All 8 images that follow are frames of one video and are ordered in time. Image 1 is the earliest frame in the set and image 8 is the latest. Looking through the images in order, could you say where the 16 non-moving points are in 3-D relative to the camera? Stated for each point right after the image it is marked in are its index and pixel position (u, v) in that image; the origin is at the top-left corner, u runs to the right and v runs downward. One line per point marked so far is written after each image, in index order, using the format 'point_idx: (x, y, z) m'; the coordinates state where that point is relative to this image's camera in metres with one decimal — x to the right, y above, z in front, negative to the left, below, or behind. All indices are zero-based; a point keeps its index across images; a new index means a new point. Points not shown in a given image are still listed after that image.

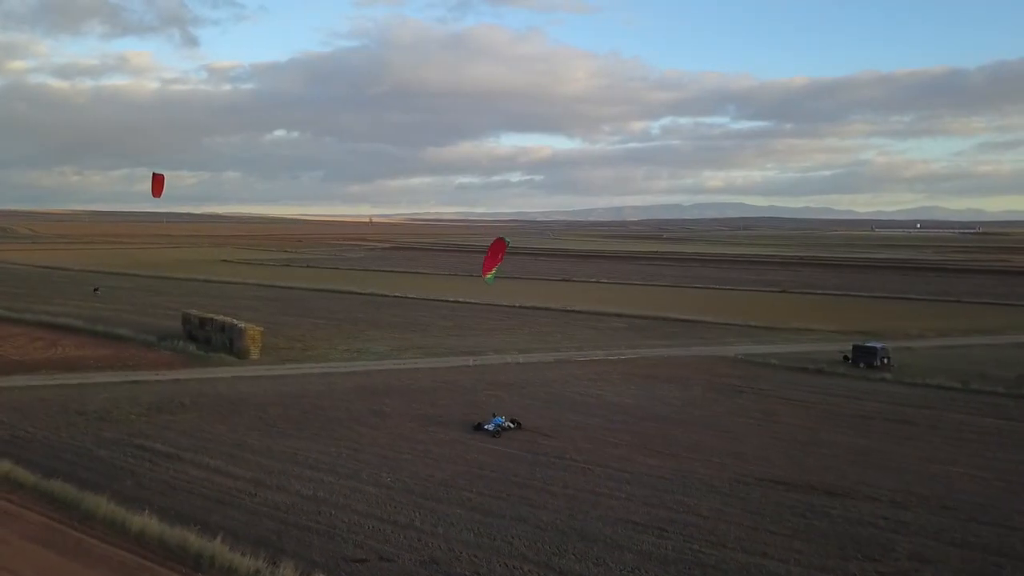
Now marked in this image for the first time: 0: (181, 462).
0: (-6.2, -3.3, +15.2) m
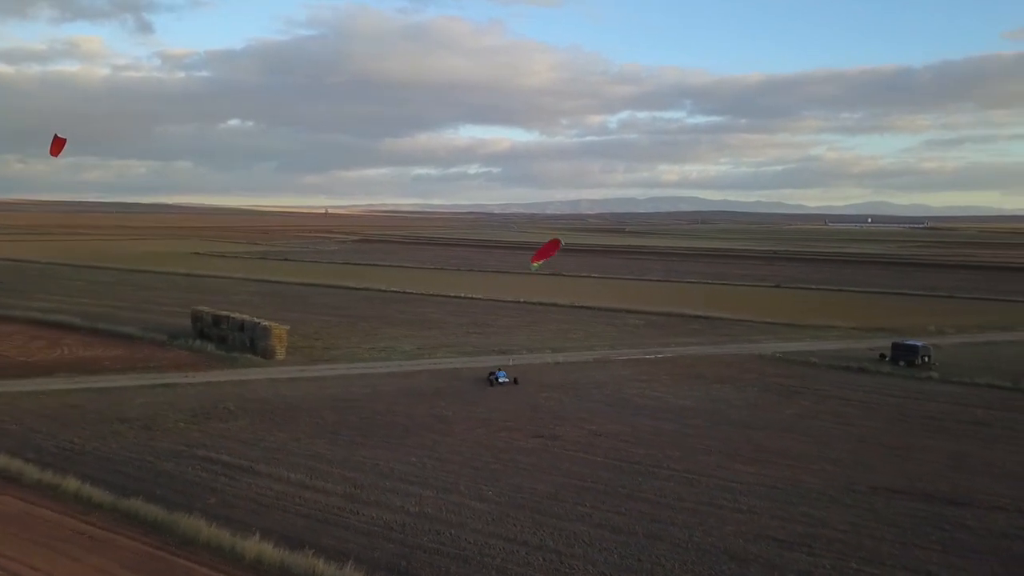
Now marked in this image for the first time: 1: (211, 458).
0: (-4.4, -3.3, +14.1) m
1: (-5.7, -3.2, +15.1) m
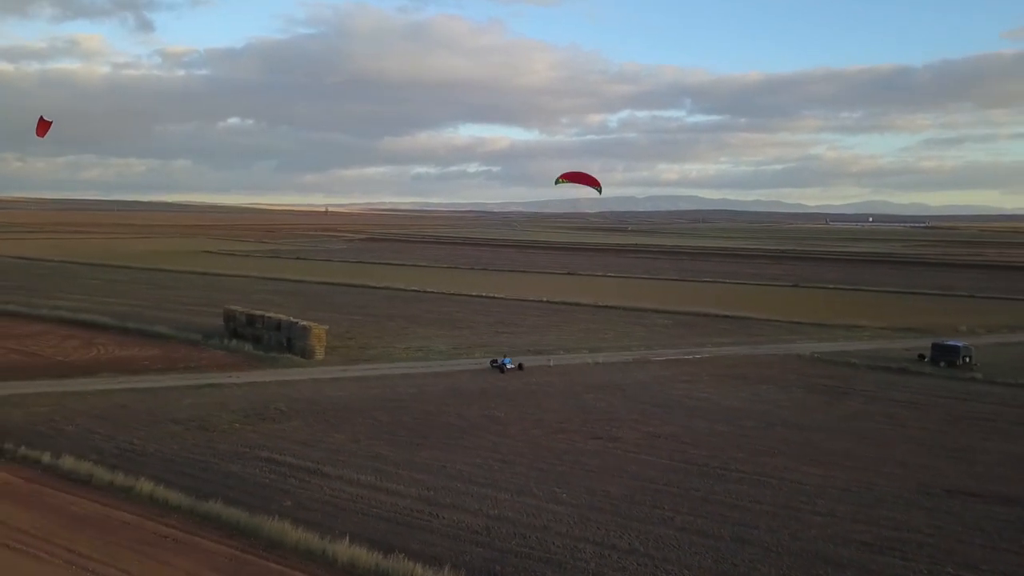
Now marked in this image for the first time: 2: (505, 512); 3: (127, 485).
0: (-3.2, -3.3, +14.0) m
1: (-4.4, -3.2, +15.0) m
2: (-0.1, -3.5, +12.5) m
3: (-6.3, -3.2, +13.1) m
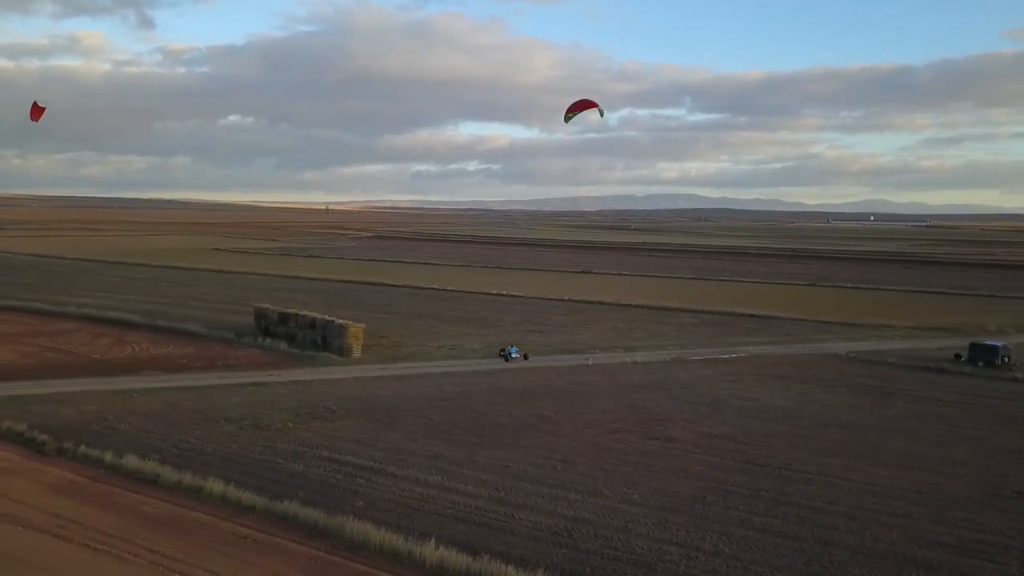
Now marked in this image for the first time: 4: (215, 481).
0: (-2.0, -3.3, +13.9) m
1: (-3.2, -3.2, +14.9) m
2: (+1.1, -3.5, +12.4) m
3: (-5.1, -3.2, +13.0) m
4: (-4.9, -3.2, +13.2) m
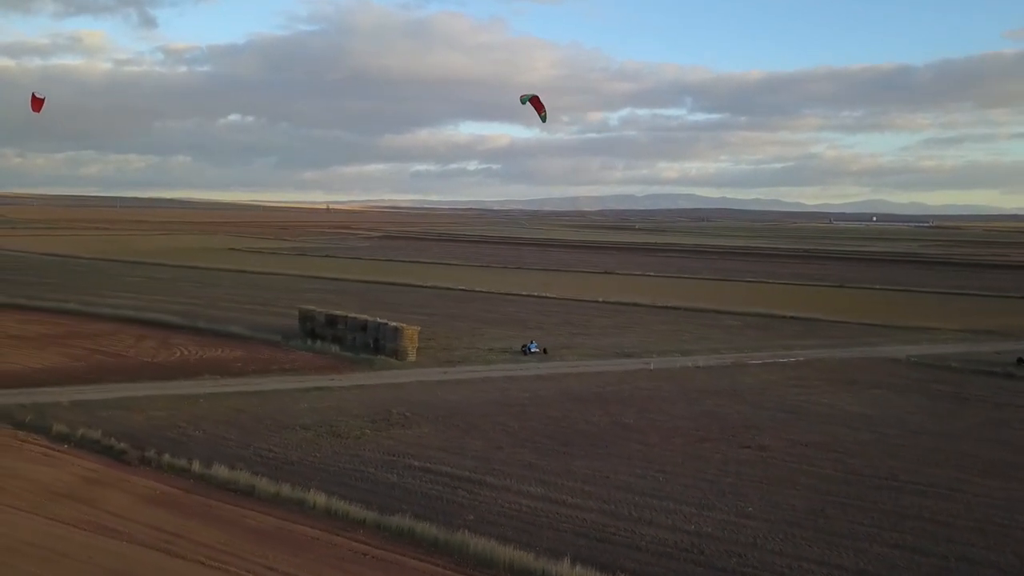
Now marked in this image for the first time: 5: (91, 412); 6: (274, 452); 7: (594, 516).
0: (-0.3, -3.4, +13.4) m
1: (-1.5, -3.3, +14.4) m
2: (+2.8, -3.6, +12.0) m
3: (-3.4, -3.3, +12.6) m
4: (-3.1, -3.2, +12.7) m
5: (-9.2, -2.7, +17.6) m
6: (-4.5, -3.1, +15.3) m
7: (+1.3, -3.5, +12.4) m
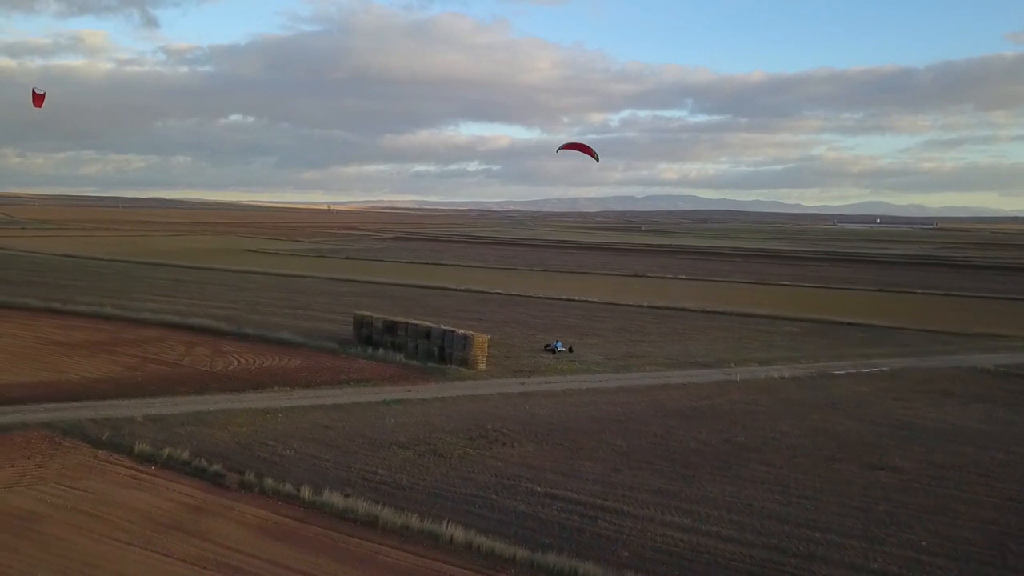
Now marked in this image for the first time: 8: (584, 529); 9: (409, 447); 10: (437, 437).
0: (+1.9, -3.5, +12.3) m
1: (+0.7, -3.4, +13.3) m
2: (+5.0, -3.7, +10.8) m
3: (-1.2, -3.4, +11.4) m
4: (-0.9, -3.4, +11.6) m
5: (-7.0, -2.9, +16.5) m
6: (-2.3, -3.3, +14.1) m
7: (+3.4, -3.7, +11.2) m
8: (+1.0, -3.5, +11.8) m
9: (-2.1, -3.1, +15.8) m
10: (-1.6, -3.1, +16.4) m
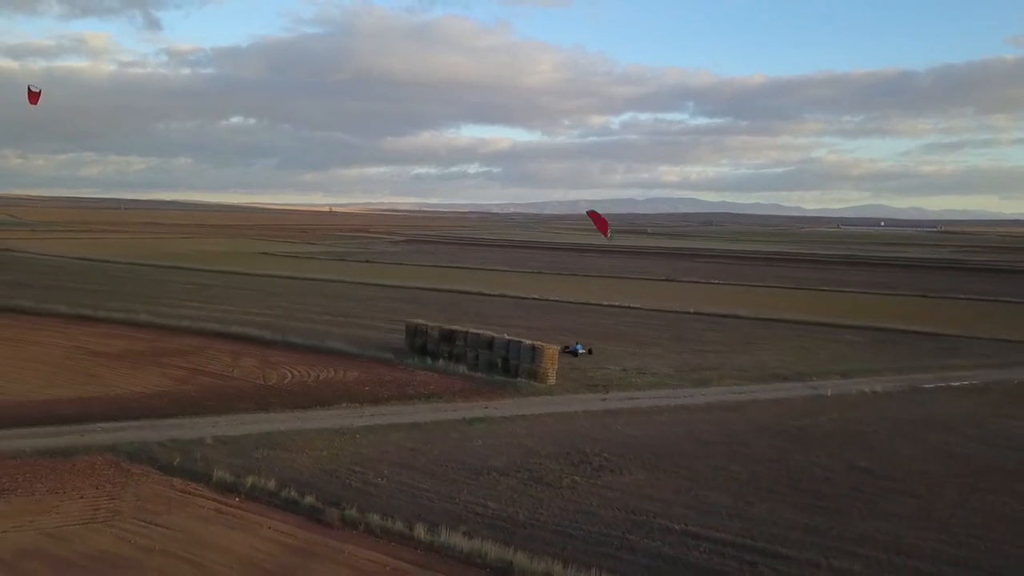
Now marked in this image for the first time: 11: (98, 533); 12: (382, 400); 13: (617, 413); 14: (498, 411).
0: (+3.9, -3.7, +10.9) m
1: (+2.7, -3.6, +11.9) m
2: (+7.0, -4.0, +9.4) m
3: (+0.8, -3.6, +10.0) m
4: (+1.1, -3.6, +10.1) m
5: (-5.1, -3.1, +15.1) m
6: (-0.4, -3.5, +12.7) m
7: (+5.4, -3.9, +9.8) m
8: (+3.0, -3.7, +10.4) m
9: (-0.1, -3.3, +14.4) m
10: (+0.4, -3.3, +15.0) m
11: (-5.9, -3.5, +11.4) m
12: (-3.2, -2.7, +19.6) m
13: (+2.4, -2.9, +18.9) m
14: (-0.4, -2.9, +18.7) m
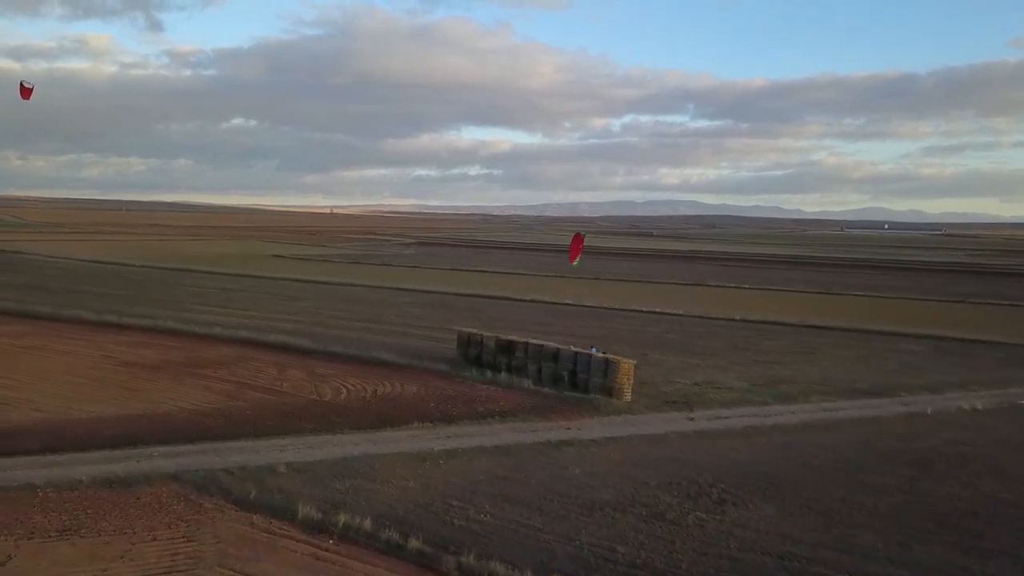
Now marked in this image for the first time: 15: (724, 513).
0: (+5.7, -3.9, +9.3) m
1: (+4.5, -3.8, +10.3) m
2: (+8.8, -4.2, +7.8) m
3: (+2.6, -3.8, +8.5) m
4: (+2.9, -3.8, +8.6) m
5: (-3.2, -3.3, +13.6) m
6: (+1.5, -3.7, +11.2) m
7: (+7.3, -4.1, +8.3) m
8: (+4.9, -3.9, +8.9) m
9: (+1.8, -3.5, +12.8) m
10: (+2.3, -3.5, +13.5) m
11: (-4.1, -3.7, +9.9) m
12: (-1.4, -2.9, +18.1) m
13: (+4.3, -3.2, +17.4) m
14: (+1.5, -3.1, +17.2) m
15: (+3.4, -3.6, +12.8) m
